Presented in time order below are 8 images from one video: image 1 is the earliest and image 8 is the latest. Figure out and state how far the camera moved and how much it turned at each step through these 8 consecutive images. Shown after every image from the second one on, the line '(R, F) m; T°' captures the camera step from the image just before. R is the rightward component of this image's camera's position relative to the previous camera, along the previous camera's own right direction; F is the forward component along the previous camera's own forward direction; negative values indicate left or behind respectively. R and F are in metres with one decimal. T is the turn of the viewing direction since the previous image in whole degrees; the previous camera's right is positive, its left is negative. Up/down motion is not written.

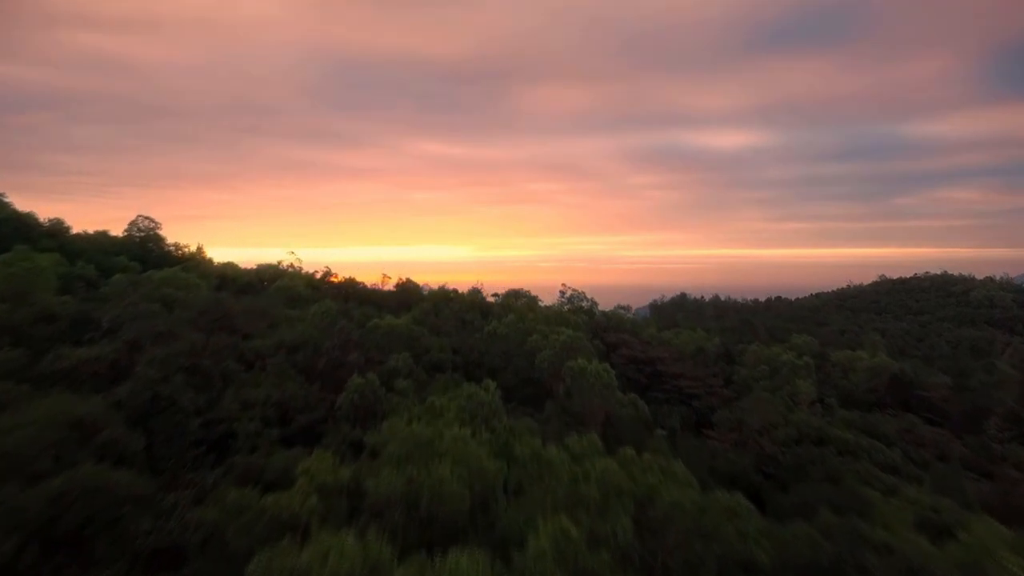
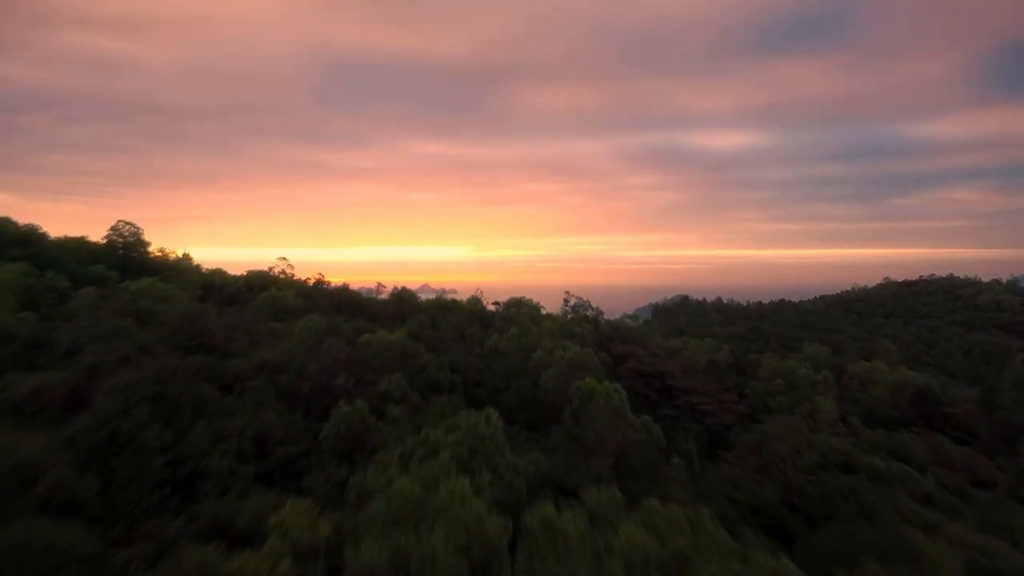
(0.0, +0.8) m; 0°
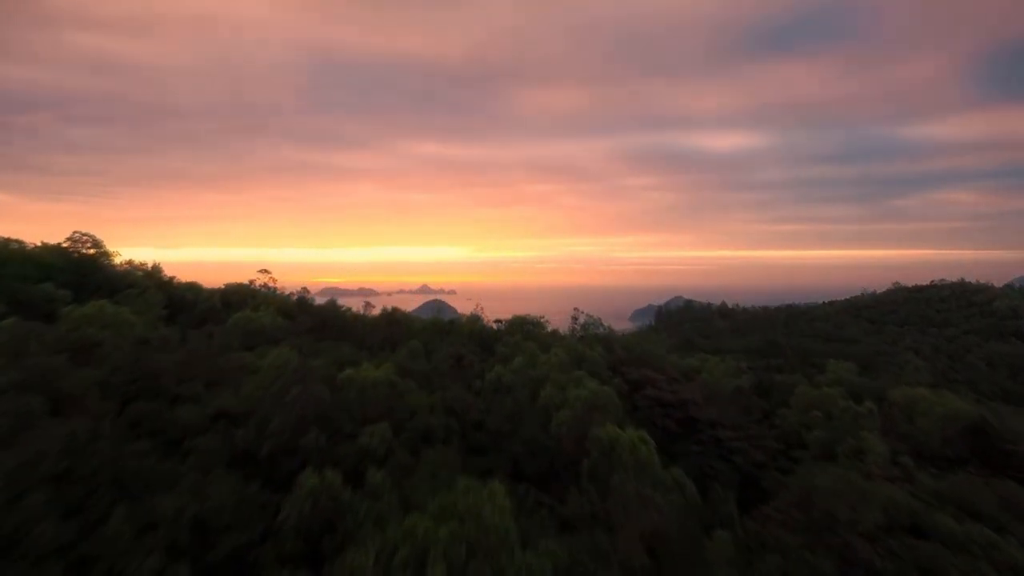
(0.0, +1.5) m; 0°
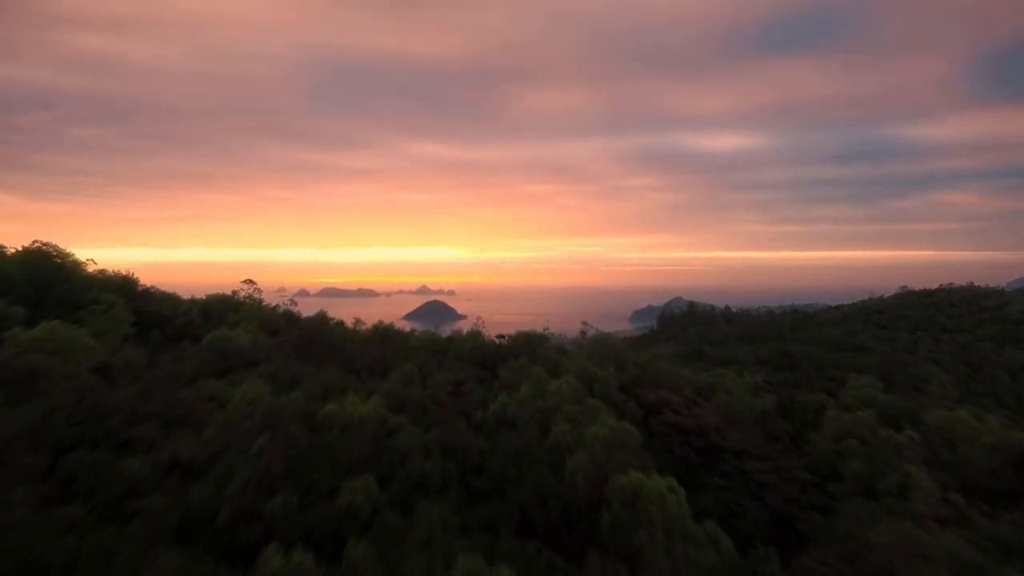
(0.0, +1.1) m; 0°
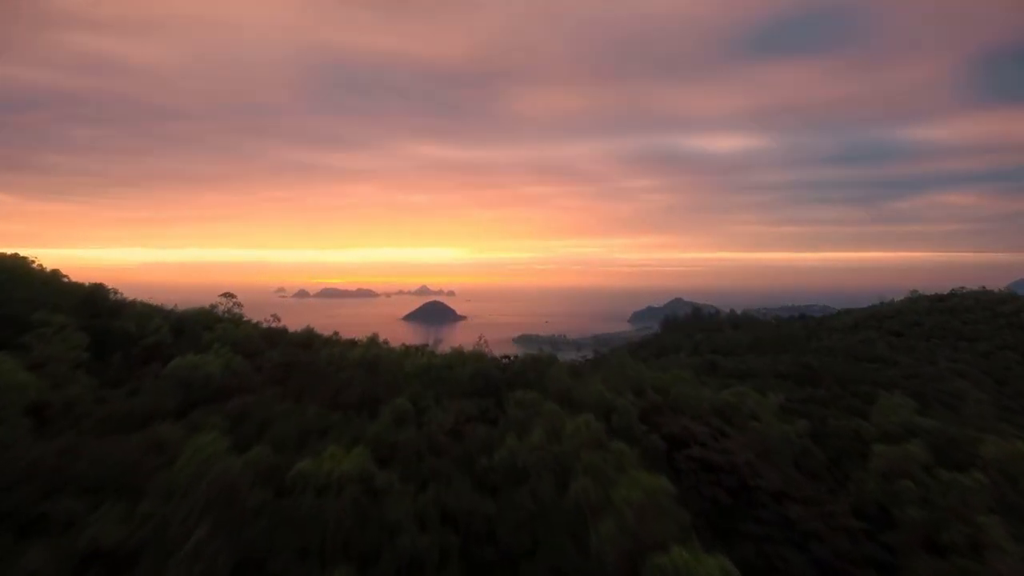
(-0.1, +1.4) m; 0°
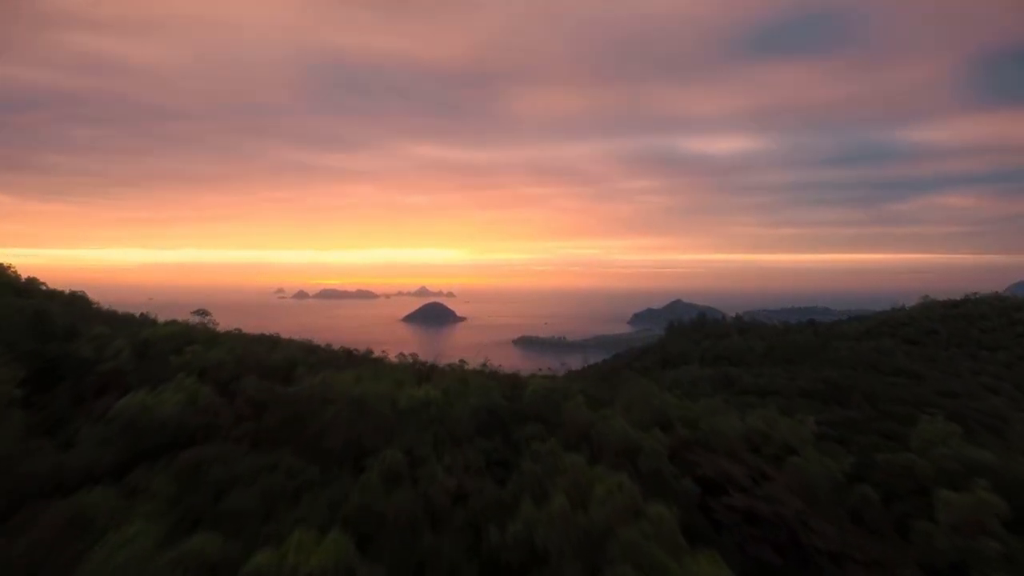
(-0.1, +1.4) m; 0°
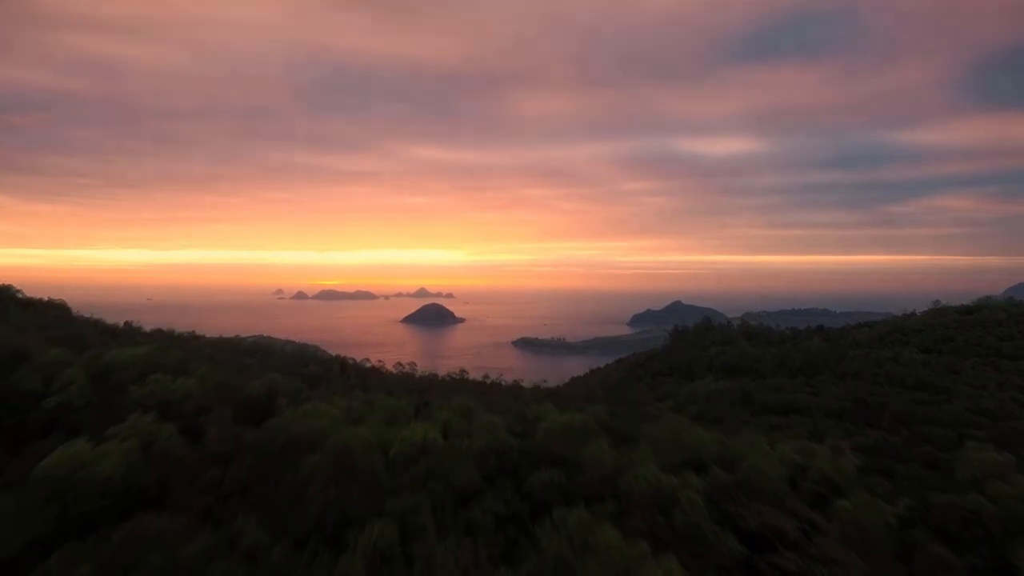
(-0.1, +1.4) m; 0°
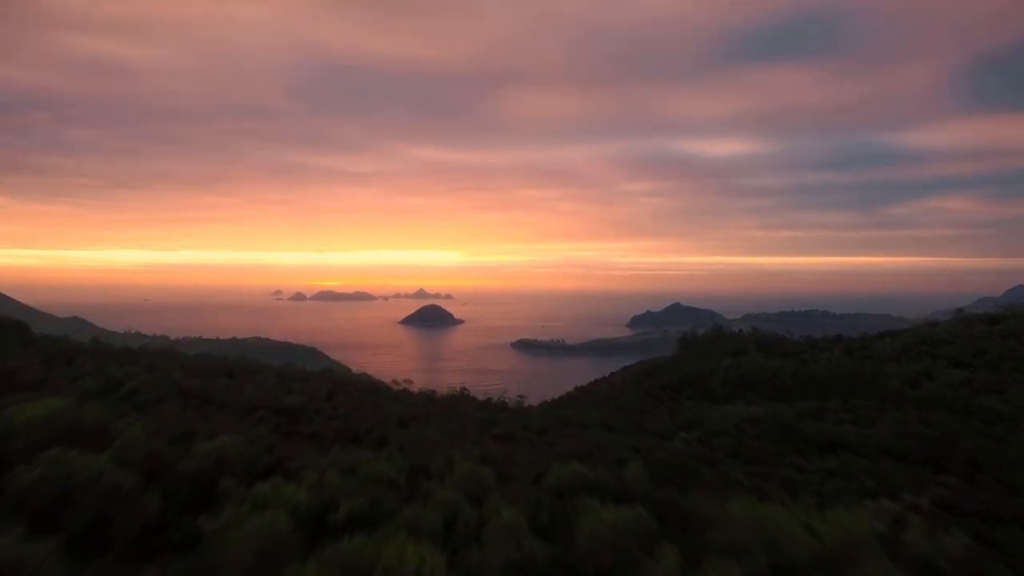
(-0.1, +2.5) m; 0°
